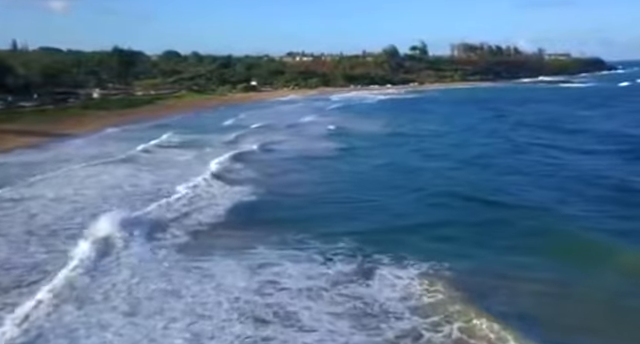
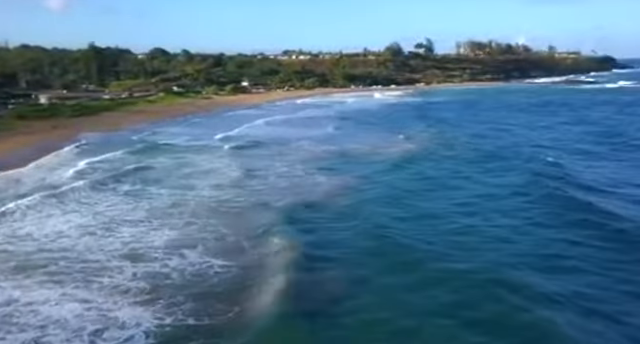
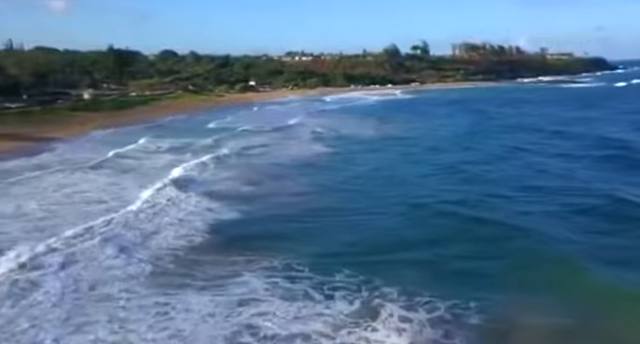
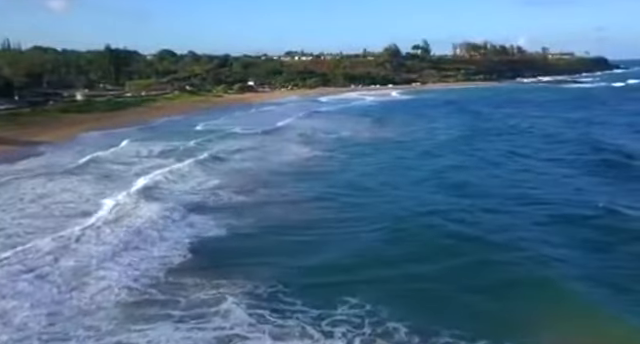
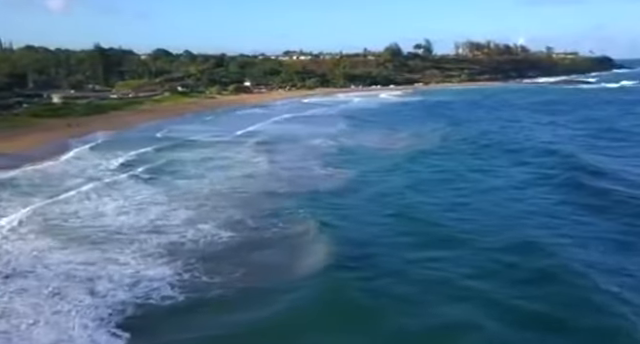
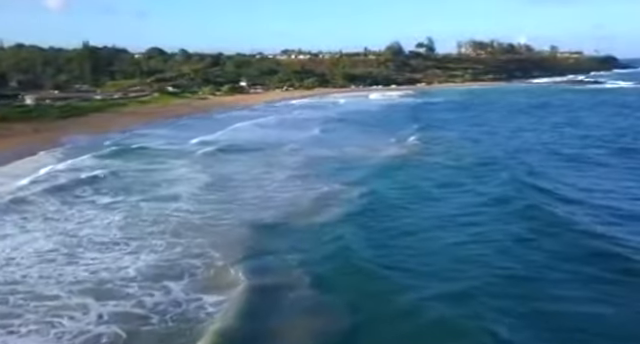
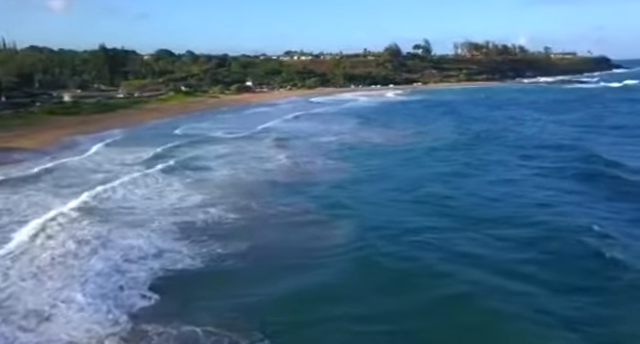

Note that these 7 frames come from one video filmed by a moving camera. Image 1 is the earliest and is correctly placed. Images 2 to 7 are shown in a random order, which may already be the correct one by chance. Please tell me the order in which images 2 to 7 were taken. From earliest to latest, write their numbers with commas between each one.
3, 4, 7, 5, 2, 6
